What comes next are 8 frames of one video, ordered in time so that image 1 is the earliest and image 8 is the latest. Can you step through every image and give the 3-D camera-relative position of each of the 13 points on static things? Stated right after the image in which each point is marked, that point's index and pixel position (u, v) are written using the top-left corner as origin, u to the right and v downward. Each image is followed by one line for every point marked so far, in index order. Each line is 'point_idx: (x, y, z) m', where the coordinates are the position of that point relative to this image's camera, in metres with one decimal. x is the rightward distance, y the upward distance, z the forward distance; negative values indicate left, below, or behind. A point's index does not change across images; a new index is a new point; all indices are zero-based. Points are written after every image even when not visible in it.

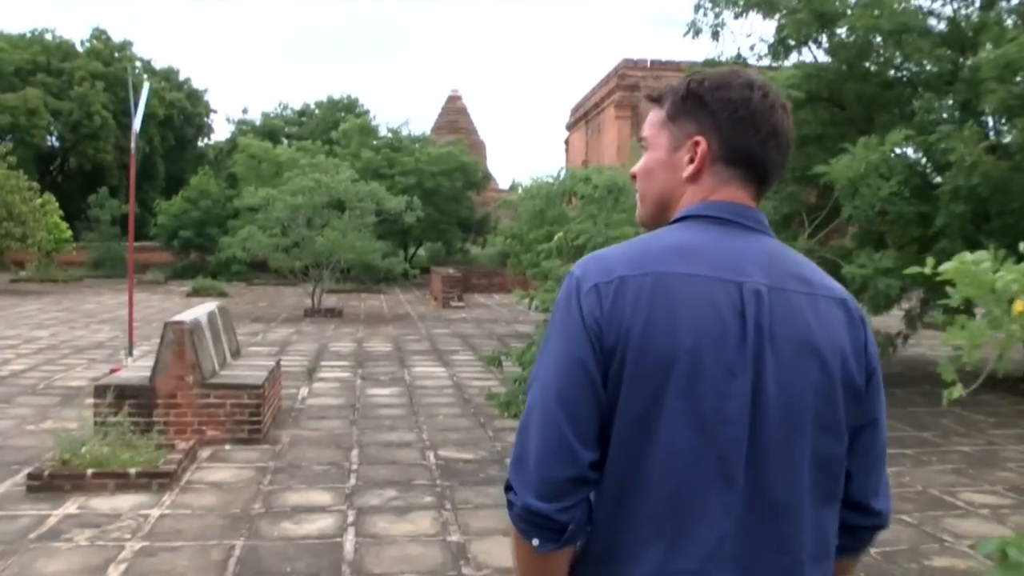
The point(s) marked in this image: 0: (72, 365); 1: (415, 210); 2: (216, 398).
0: (-4.3, -0.8, +10.8) m
1: (-1.7, +1.4, +19.9) m
2: (-1.8, -0.7, +6.7) m
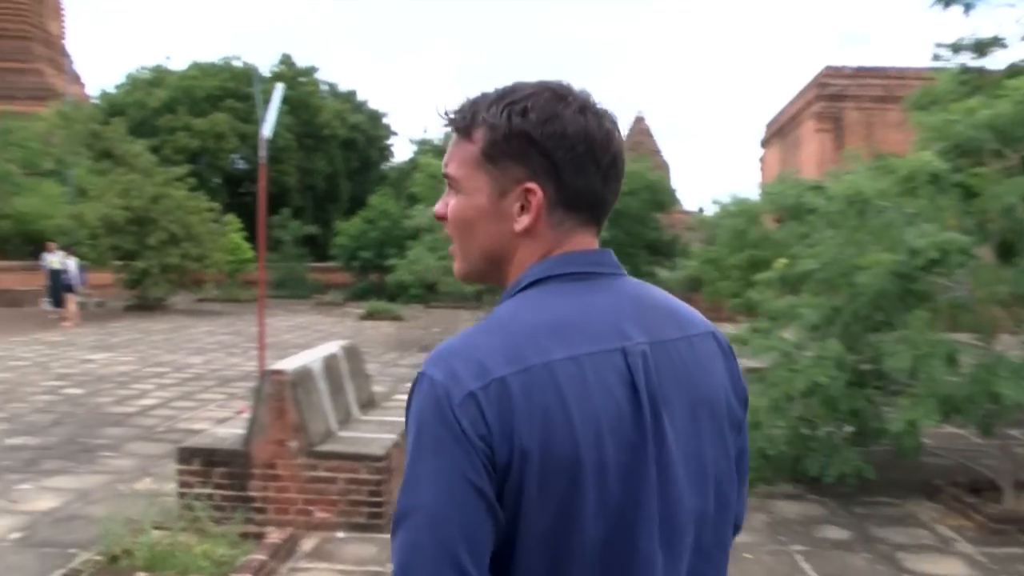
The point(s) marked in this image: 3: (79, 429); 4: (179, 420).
0: (-2.7, -1.0, +9.6) m
1: (+1.4, +0.9, +18.2) m
2: (-0.9, -0.9, +5.1) m
3: (-2.9, -0.9, +7.4) m
4: (-2.5, -1.0, +8.4) m
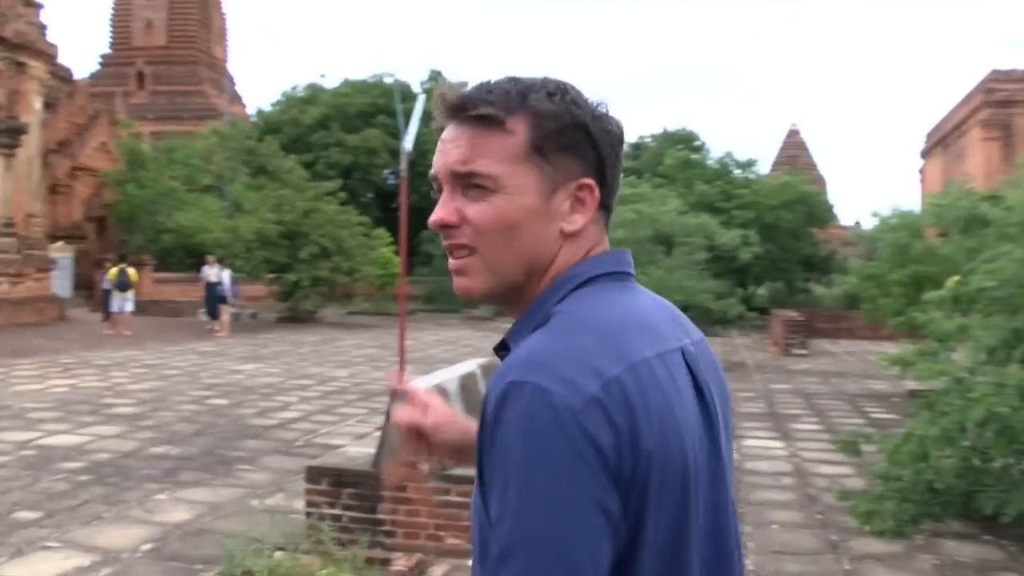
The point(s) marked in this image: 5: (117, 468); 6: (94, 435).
0: (-1.4, -1.1, +9.6) m
1: (+3.8, +0.7, +17.5) m
2: (-0.2, -0.9, +4.9) m
3: (-1.9, -1.0, +7.4) m
4: (-1.5, -1.1, +8.3) m
5: (-2.3, -1.0, +6.3) m
6: (-2.8, -1.0, +7.4) m
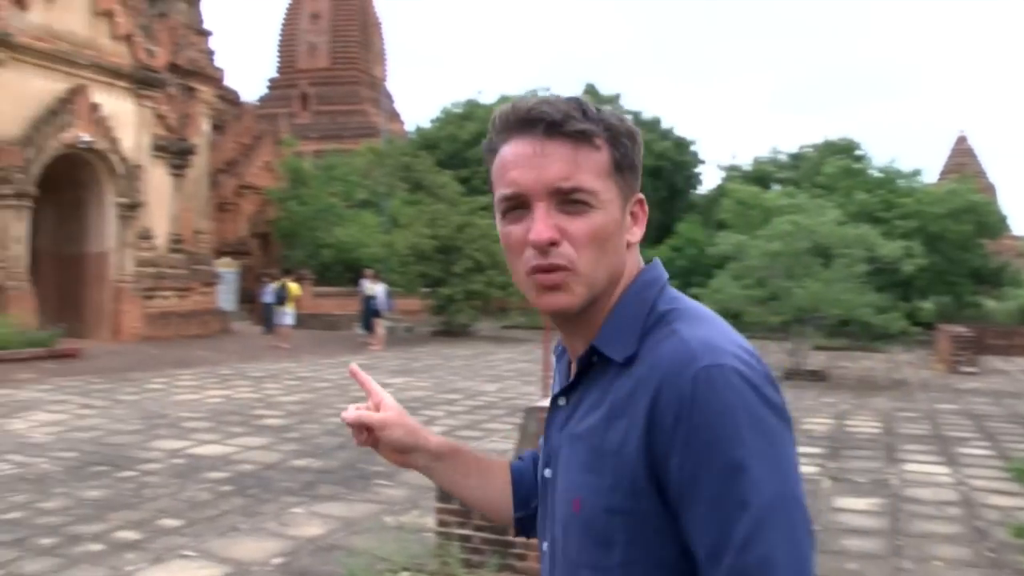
0: (-0.2, -1.2, +9.5) m
1: (+6.1, +0.5, +16.6) m
2: (+0.3, -1.0, +4.7) m
3: (-1.0, -1.1, +7.4) m
4: (-0.4, -1.2, +8.2) m
5: (-1.5, -1.1, +6.4) m
6: (-1.8, -1.1, +7.5) m
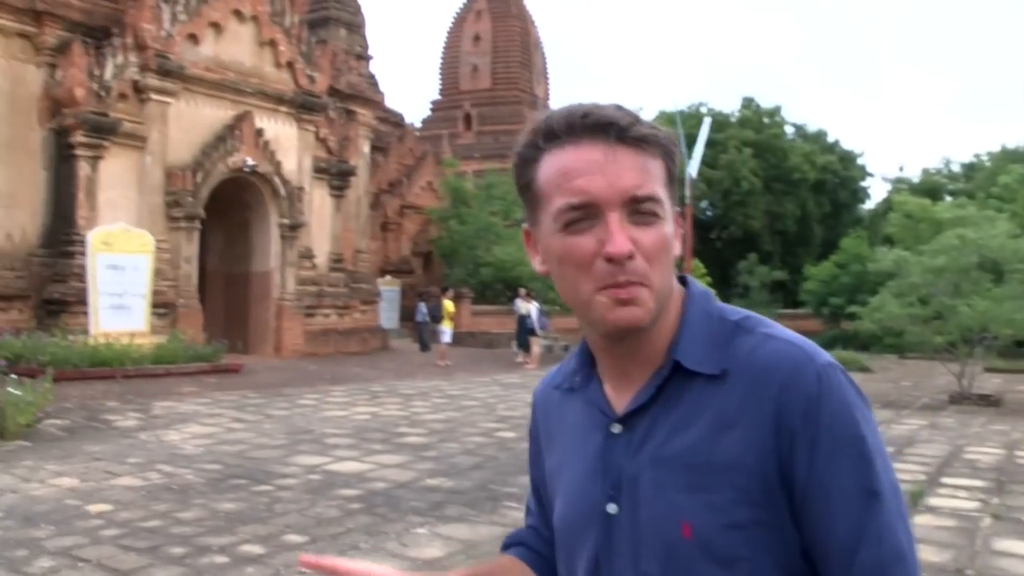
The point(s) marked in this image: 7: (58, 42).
0: (+1.0, -1.4, +9.3) m
1: (+8.3, +0.2, +15.4) m
2: (+0.8, -1.0, +4.4) m
3: (-0.1, -1.2, +7.3) m
4: (+0.6, -1.3, +8.1) m
5: (-0.7, -1.2, +6.4) m
6: (-0.9, -1.2, +7.5) m
7: (-5.4, +2.9, +13.1) m
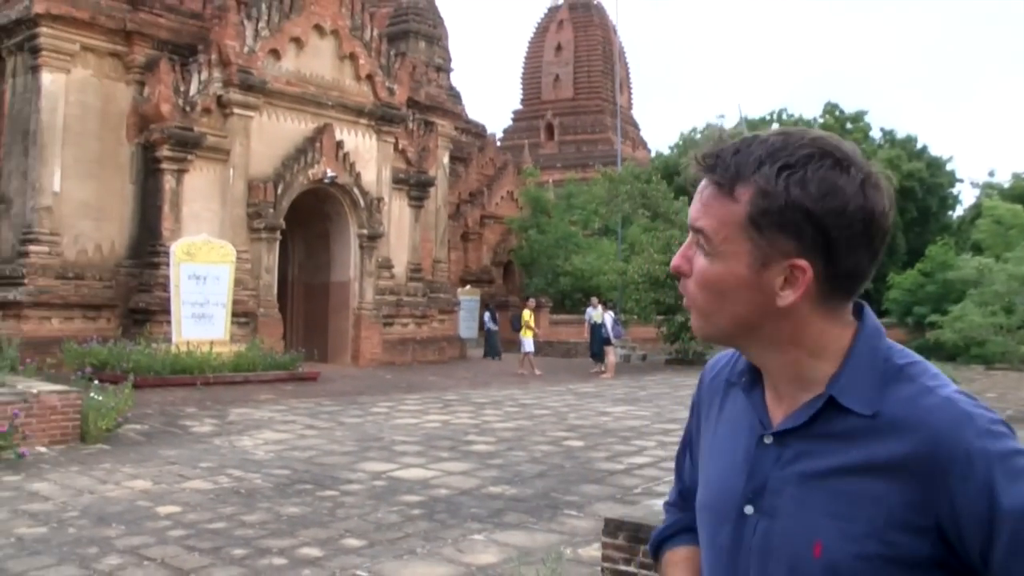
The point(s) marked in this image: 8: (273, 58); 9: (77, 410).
0: (+1.6, -1.5, +9.2) m
1: (+9.3, +0.1, +14.7) m
2: (+1.0, -1.1, +4.4) m
3: (+0.3, -1.3, +7.3) m
4: (+1.1, -1.4, +8.0) m
5: (-0.4, -1.3, +6.4) m
6: (-0.5, -1.3, +7.6) m
7: (-4.5, +2.8, +13.5) m
8: (-3.2, +3.0, +14.5) m
9: (-3.2, -0.9, +8.1) m
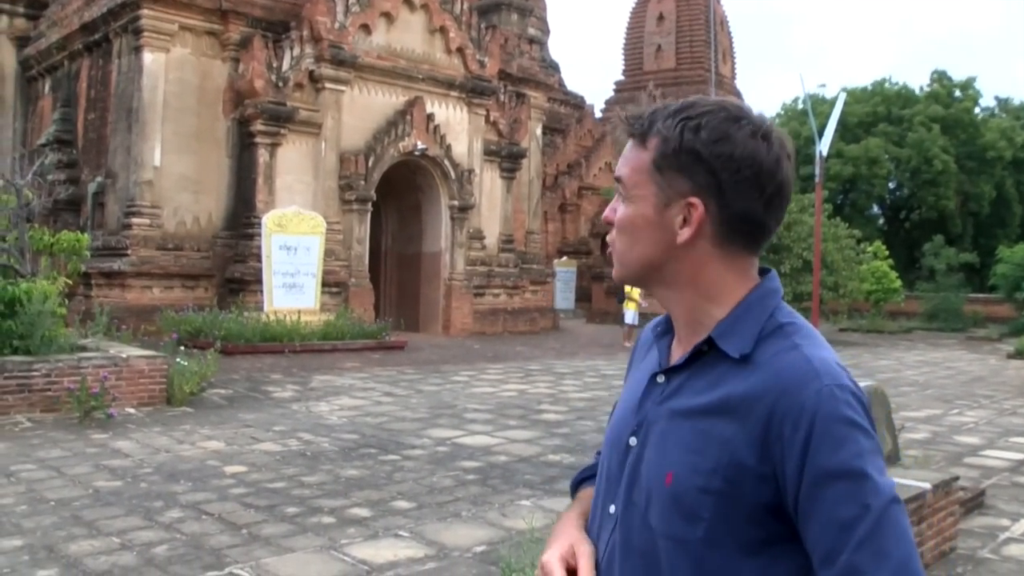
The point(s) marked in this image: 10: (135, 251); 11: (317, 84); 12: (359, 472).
0: (+2.2, -1.2, +9.1) m
1: (+10.5, +0.4, +13.8) m
2: (+1.1, -1.0, +4.4) m
3: (+0.7, -1.1, +7.4) m
4: (+1.6, -1.2, +8.0) m
5: (0.0, -1.1, +6.6) m
6: (0.0, -1.1, +7.7) m
7: (-3.4, +3.2, +13.9) m
8: (-2.0, +3.4, +14.8) m
9: (-2.7, -0.7, +8.5) m
10: (-4.4, +0.4, +12.9) m
11: (-2.5, +2.6, +14.2) m
12: (-0.9, -1.1, +6.4) m
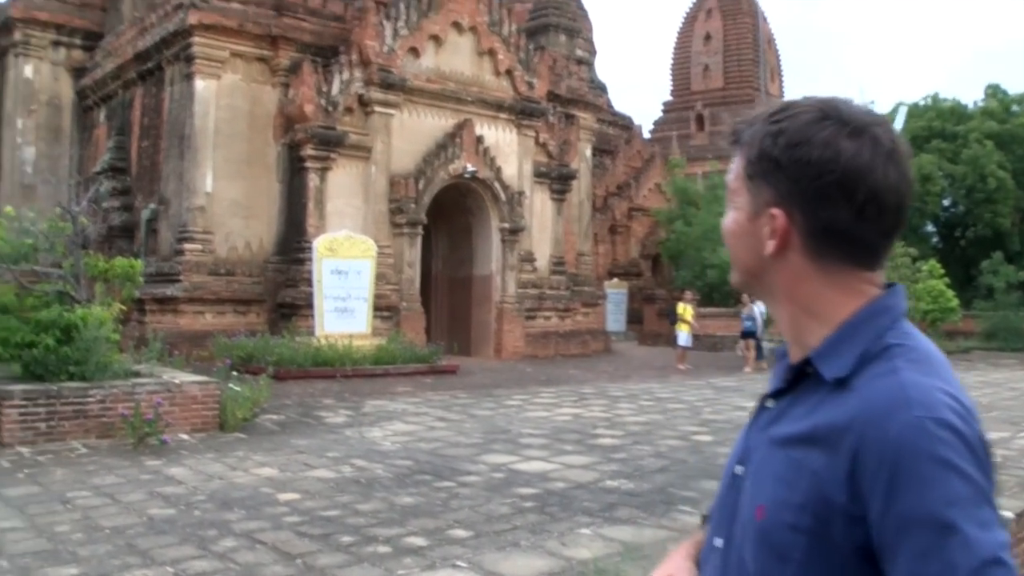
0: (+2.6, -1.4, +8.8) m
1: (+11.1, +0.2, +13.2) m
2: (+1.3, -1.0, +4.2) m
3: (+1.1, -1.2, +7.2) m
4: (+2.0, -1.3, +7.7) m
5: (+0.3, -1.2, +6.4) m
6: (+0.3, -1.2, +7.6) m
7: (-2.8, +2.9, +14.0) m
8: (-1.3, +3.1, +14.8) m
9: (-2.3, -0.9, +8.5) m
10: (-3.8, +0.1, +12.9) m
11: (-1.9, +2.3, +14.2) m
12: (-0.6, -1.2, +6.3) m
